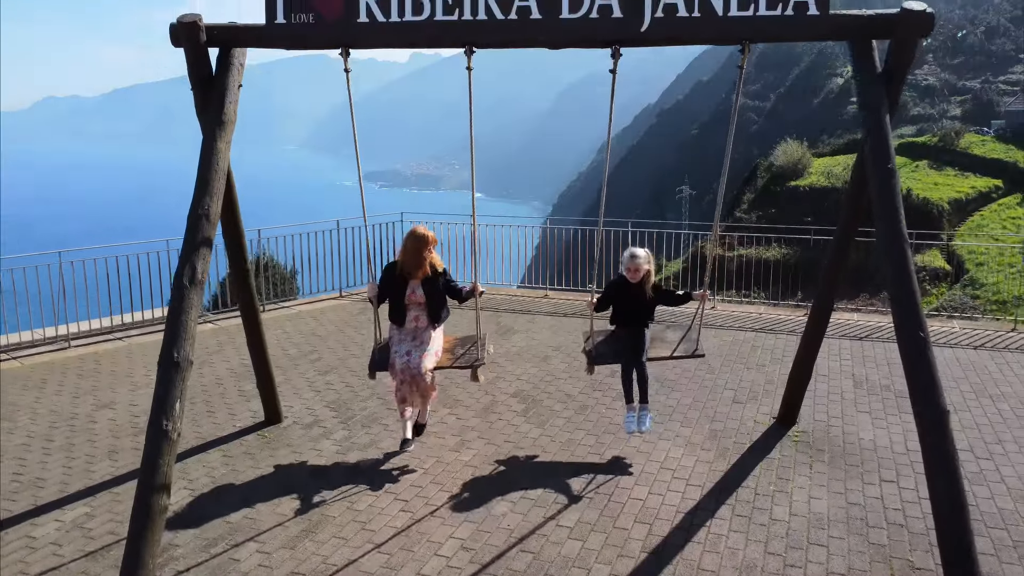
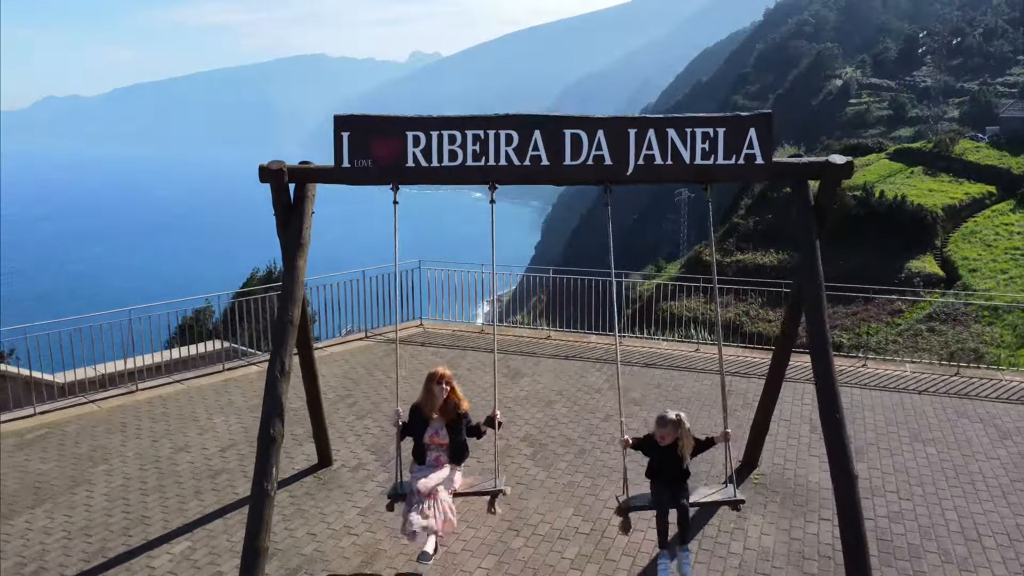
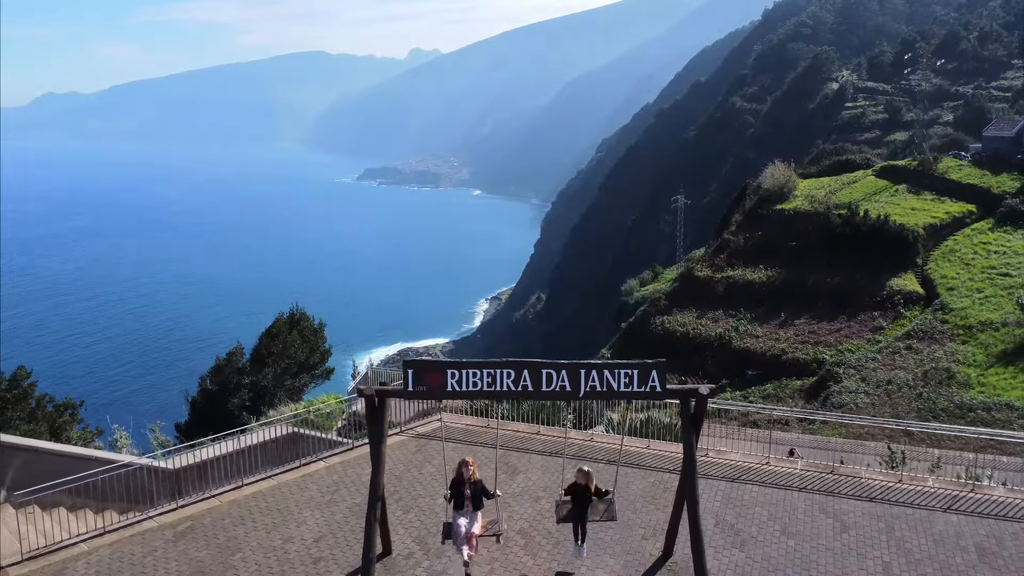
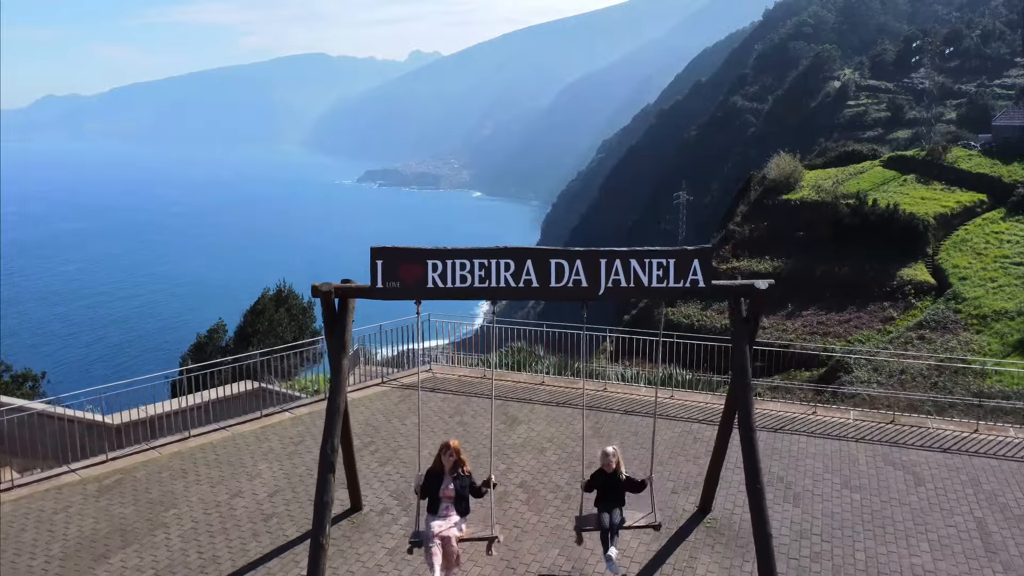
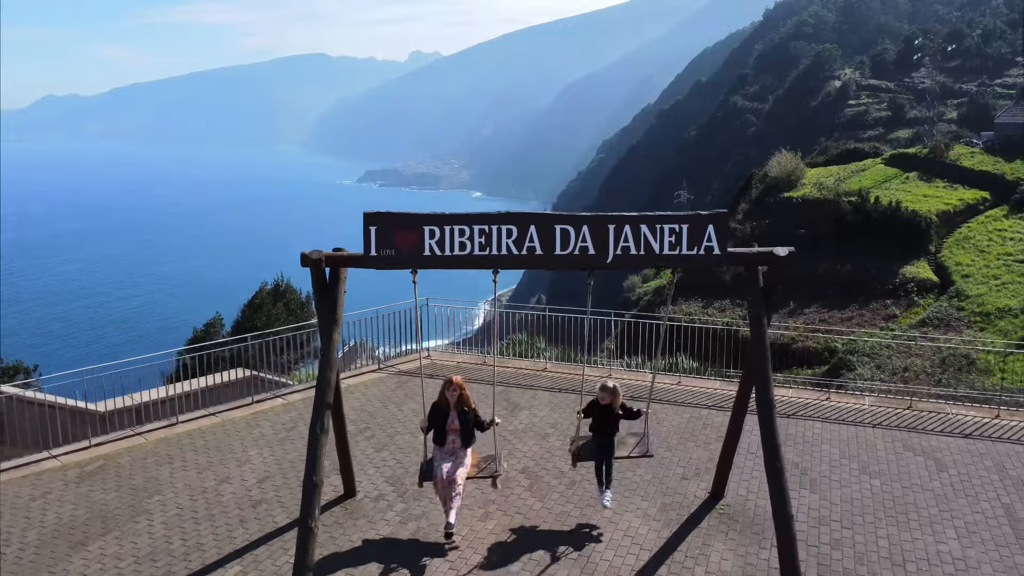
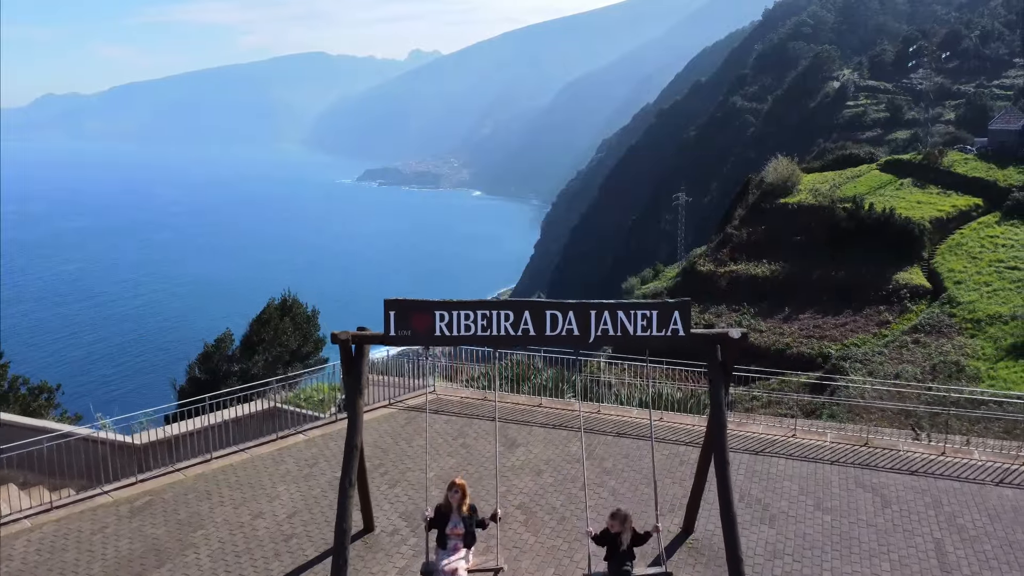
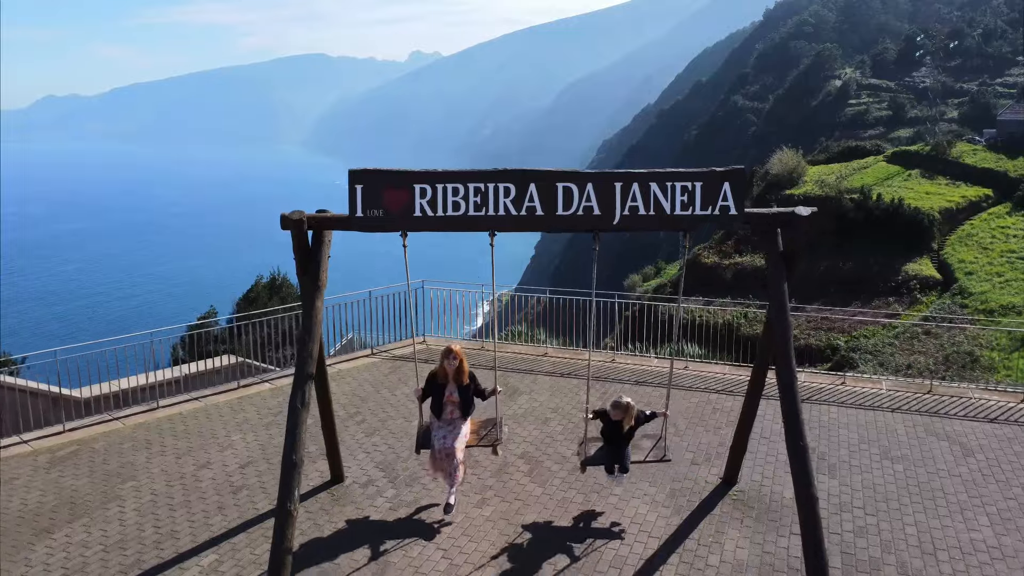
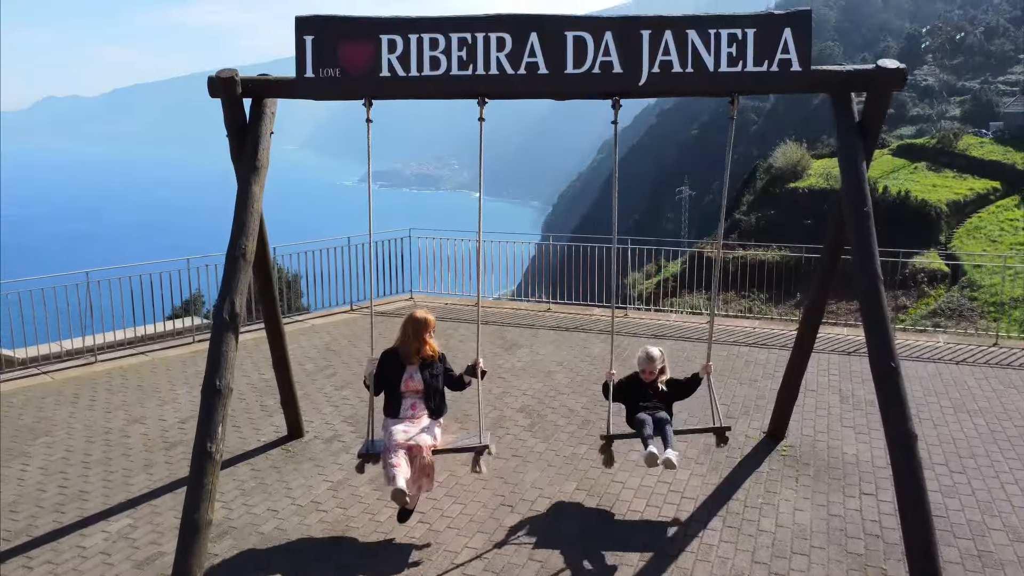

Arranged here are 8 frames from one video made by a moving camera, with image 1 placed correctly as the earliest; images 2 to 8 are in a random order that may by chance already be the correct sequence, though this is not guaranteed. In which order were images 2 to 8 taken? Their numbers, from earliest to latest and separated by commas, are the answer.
8, 2, 7, 5, 4, 6, 3
